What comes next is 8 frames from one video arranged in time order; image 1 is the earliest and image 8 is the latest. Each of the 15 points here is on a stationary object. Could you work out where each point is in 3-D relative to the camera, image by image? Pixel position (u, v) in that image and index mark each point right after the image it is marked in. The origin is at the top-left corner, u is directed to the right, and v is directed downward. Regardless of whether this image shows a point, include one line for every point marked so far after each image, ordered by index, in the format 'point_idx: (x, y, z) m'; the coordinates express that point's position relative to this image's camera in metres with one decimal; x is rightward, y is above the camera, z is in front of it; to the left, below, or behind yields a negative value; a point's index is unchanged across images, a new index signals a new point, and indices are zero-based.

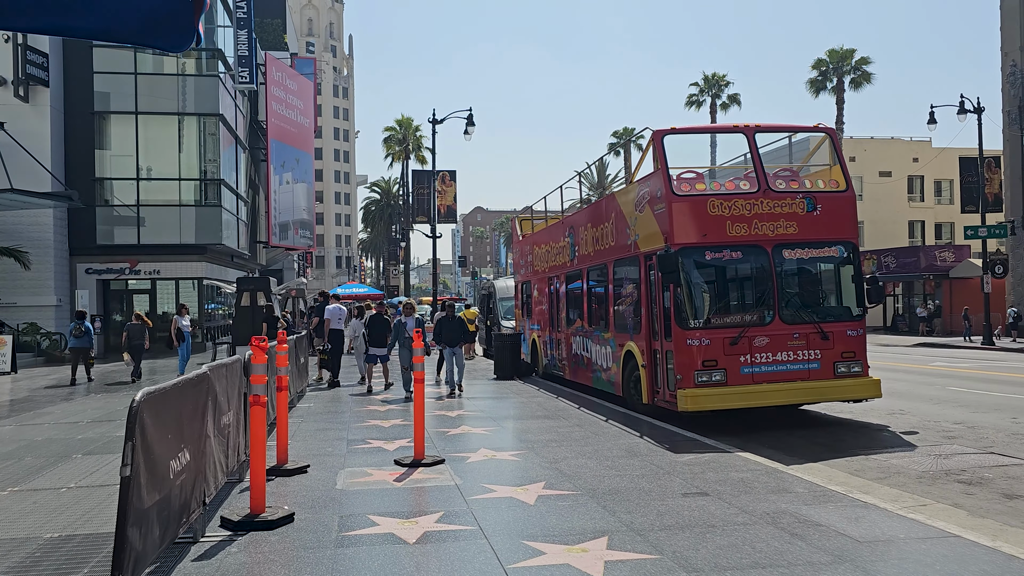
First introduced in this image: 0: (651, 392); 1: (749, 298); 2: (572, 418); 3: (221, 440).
0: (+2.0, -1.5, +12.2) m
1: (+3.1, -0.2, +11.3) m
2: (+0.9, -1.8, +11.9) m
3: (-2.1, -1.1, +6.2) m
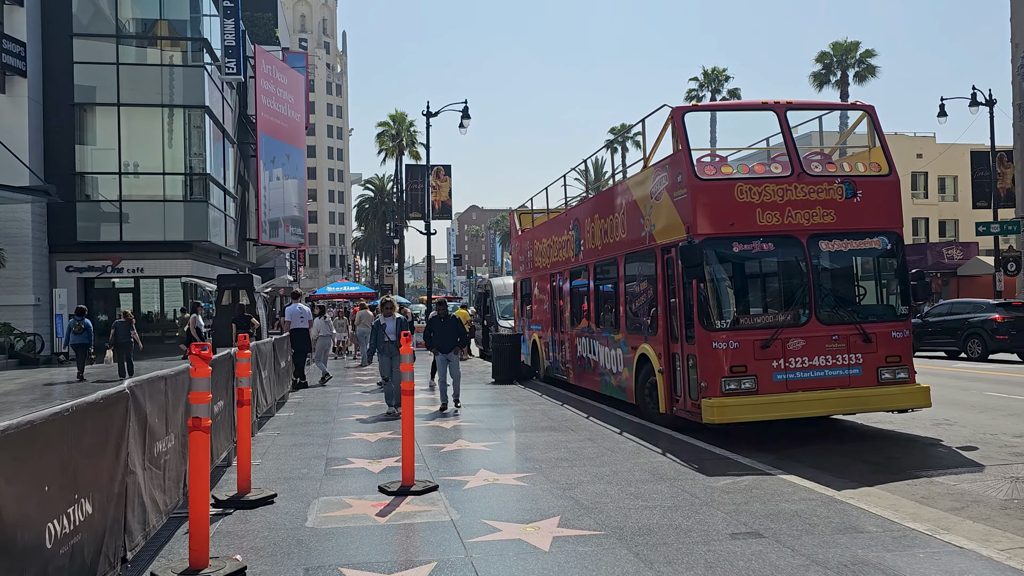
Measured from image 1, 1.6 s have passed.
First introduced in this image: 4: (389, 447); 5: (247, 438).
0: (+2.0, -1.5, +10.9) m
1: (+3.2, -0.1, +10.0) m
2: (+0.9, -1.8, +10.7) m
3: (-2.1, -1.1, +4.9) m
4: (-1.3, -1.7, +9.2) m
5: (-2.1, -1.2, +6.7) m
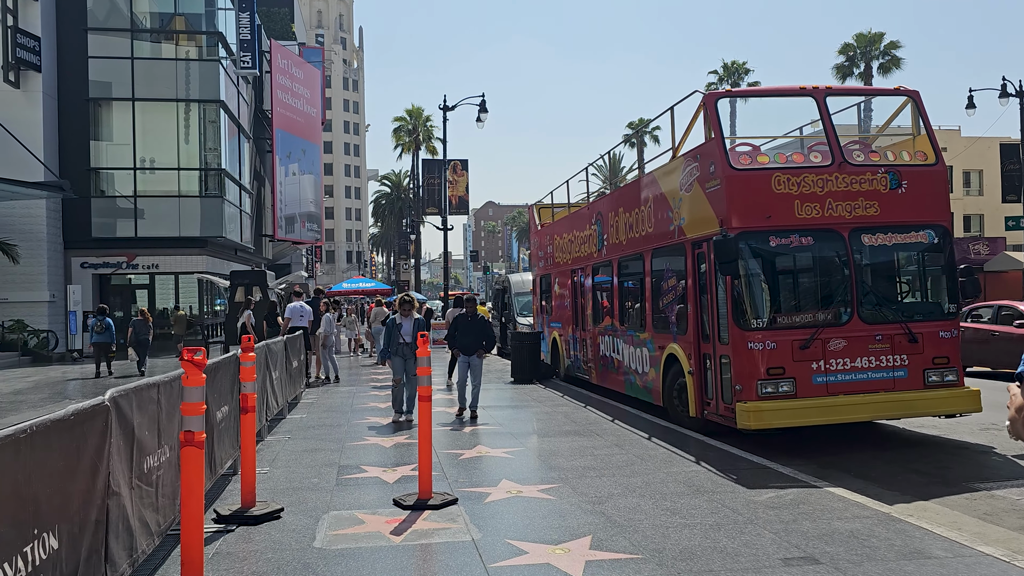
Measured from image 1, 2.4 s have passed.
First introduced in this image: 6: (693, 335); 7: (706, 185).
0: (+2.3, -1.4, +10.4) m
1: (+3.4, -0.1, +9.4) m
2: (+1.1, -1.7, +10.1) m
3: (-1.9, -1.1, +4.4) m
4: (-1.1, -1.7, +8.7) m
5: (-1.9, -1.2, +6.2) m
6: (+2.2, -0.6, +10.5) m
7: (+2.3, +1.2, +9.9) m
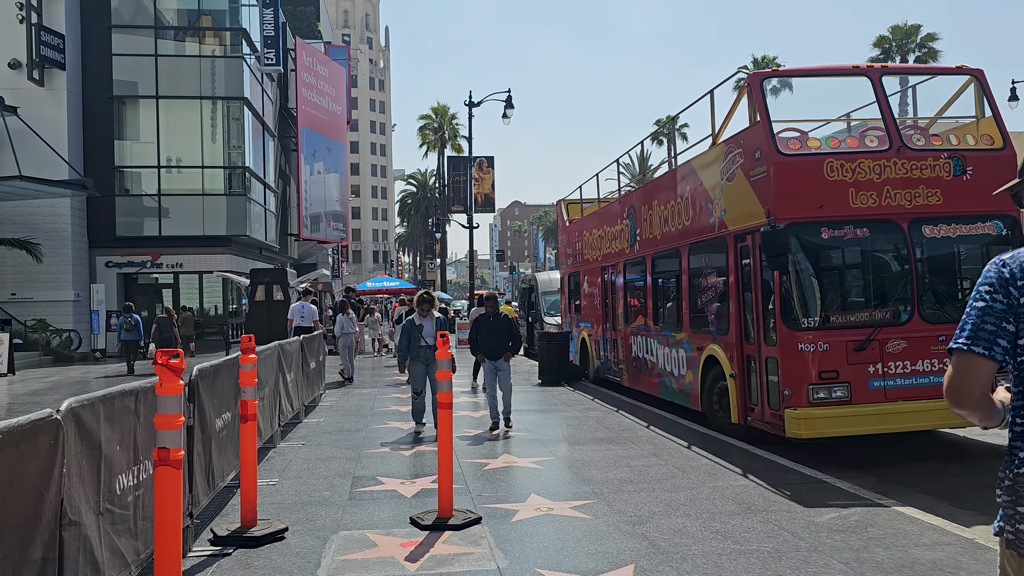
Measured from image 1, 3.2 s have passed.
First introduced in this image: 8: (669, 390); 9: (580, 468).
0: (+2.6, -1.4, +9.6) m
1: (+3.7, 0.0, +8.6) m
2: (+1.5, -1.7, +9.4) m
3: (-1.8, -1.0, +3.8) m
4: (-0.8, -1.7, +8.1) m
5: (-1.7, -1.1, +5.5) m
6: (+2.6, -0.6, +9.8) m
7: (+2.6, +1.3, +9.2) m
8: (+2.3, -1.5, +12.3) m
9: (+0.6, -1.7, +7.9) m
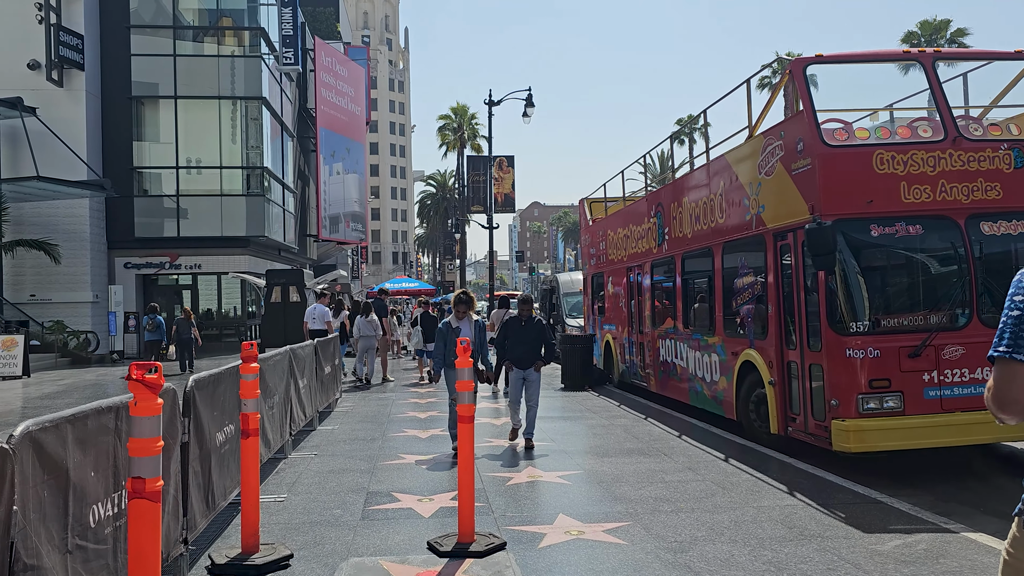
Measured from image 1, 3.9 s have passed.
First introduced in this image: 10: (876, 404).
0: (+2.9, -1.4, +9.0) m
1: (+3.9, 0.0, +8.0) m
2: (+1.7, -1.7, +8.8) m
3: (-1.7, -1.0, +3.3) m
4: (-0.6, -1.7, +7.5) m
5: (-1.5, -1.2, +5.0) m
6: (+2.8, -0.6, +9.1) m
7: (+2.8, +1.2, +8.6) m
8: (+2.6, -1.5, +11.7) m
9: (+0.8, -1.7, +7.4) m
10: (+3.3, -1.1, +7.8) m
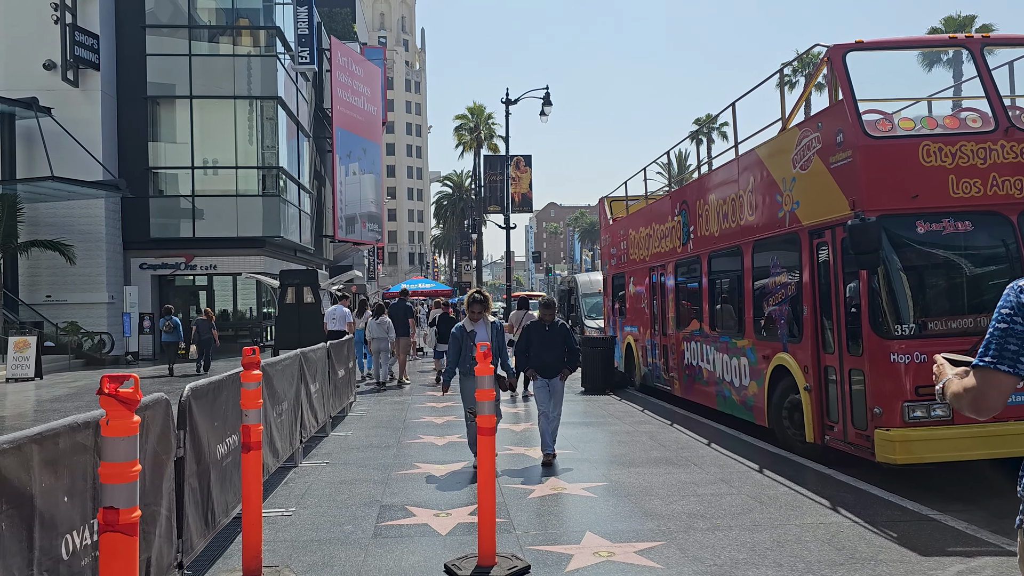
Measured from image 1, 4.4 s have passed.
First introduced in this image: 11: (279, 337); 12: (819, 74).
0: (+3.1, -1.4, +8.5) m
1: (+4.1, 0.0, +7.5) m
2: (+1.9, -1.7, +8.3) m
3: (-1.6, -1.0, +2.9) m
4: (-0.4, -1.7, +7.1) m
5: (-1.4, -1.2, +4.6) m
6: (+3.0, -0.6, +8.6) m
7: (+3.0, +1.2, +8.1) m
8: (+2.9, -1.5, +11.2) m
9: (+1.0, -1.7, +6.9) m
10: (+3.5, -1.1, +7.3) m
11: (-5.3, -1.1, +19.4) m
12: (+3.0, +2.1, +8.2) m
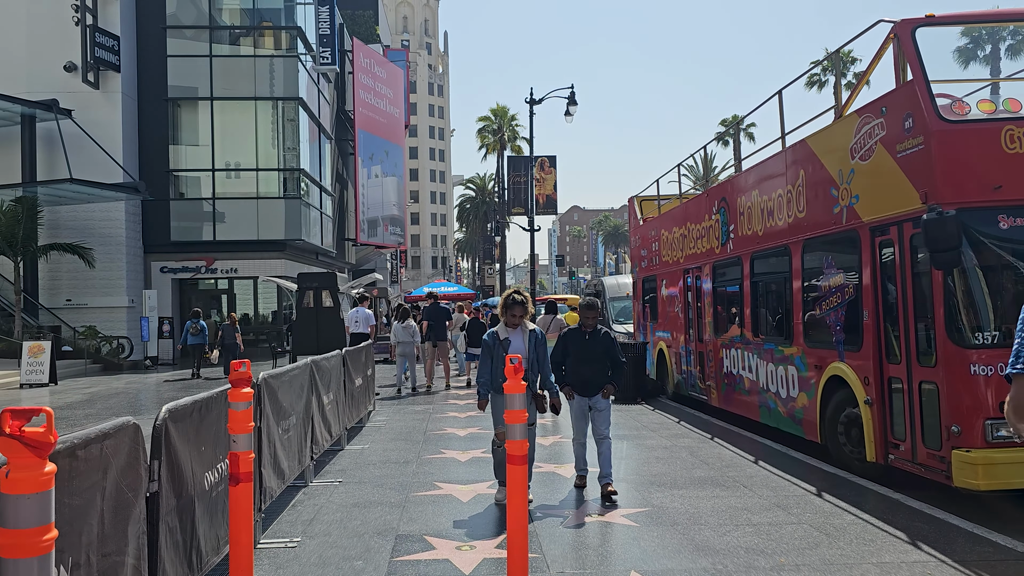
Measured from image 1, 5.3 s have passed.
0: (+3.3, -1.4, +7.7) m
1: (+4.4, -0.1, +6.6) m
2: (+2.2, -1.8, +7.5) m
3: (-1.4, -1.0, +2.2) m
4: (-0.2, -1.7, +6.4) m
5: (-1.2, -1.2, +3.9) m
6: (+3.3, -0.6, +7.8) m
7: (+3.3, +1.2, +7.3) m
8: (+3.2, -1.5, +10.4) m
9: (+1.3, -1.7, +6.1) m
10: (+3.7, -1.1, +6.4) m
11: (-4.7, -1.2, +18.8) m
12: (+3.2, +2.0, +7.4) m
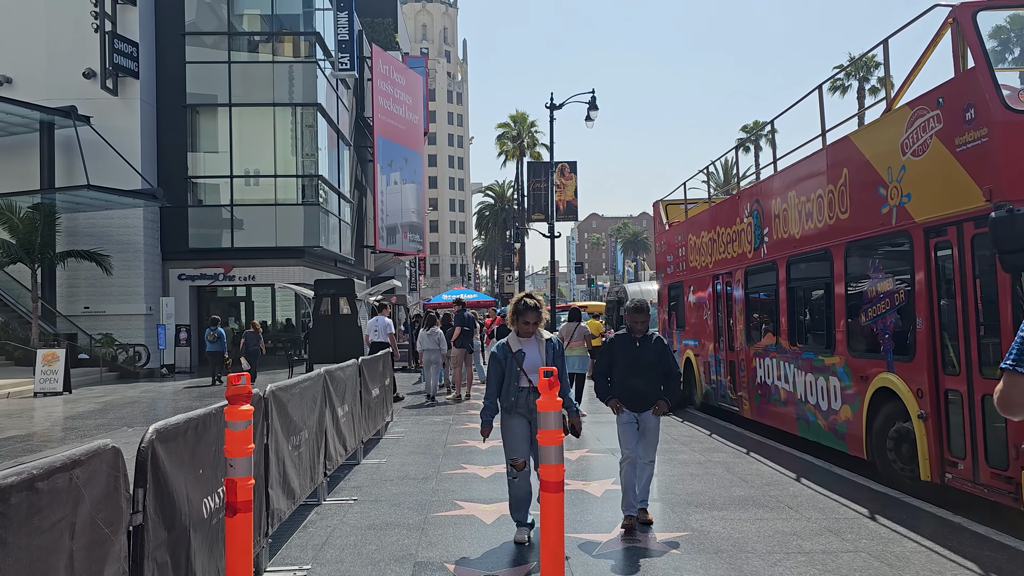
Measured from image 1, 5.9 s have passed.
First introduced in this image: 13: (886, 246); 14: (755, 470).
0: (+3.6, -1.5, +7.1) m
1: (+4.6, -0.1, +6.0) m
2: (+2.4, -1.8, +7.0) m
3: (-1.3, -1.0, +1.7) m
4: (0.0, -1.8, +5.9) m
5: (-1.1, -1.2, +3.4) m
6: (+3.5, -0.7, +7.3) m
7: (+3.5, +1.2, +6.7) m
8: (+3.5, -1.6, +9.8) m
9: (+1.4, -1.8, +5.6) m
10: (+3.9, -1.1, +5.8) m
11: (-4.3, -1.4, +18.4) m
12: (+3.5, +2.0, +6.9) m
13: (+3.5, +0.4, +8.0) m
14: (+2.5, -1.9, +8.8) m
